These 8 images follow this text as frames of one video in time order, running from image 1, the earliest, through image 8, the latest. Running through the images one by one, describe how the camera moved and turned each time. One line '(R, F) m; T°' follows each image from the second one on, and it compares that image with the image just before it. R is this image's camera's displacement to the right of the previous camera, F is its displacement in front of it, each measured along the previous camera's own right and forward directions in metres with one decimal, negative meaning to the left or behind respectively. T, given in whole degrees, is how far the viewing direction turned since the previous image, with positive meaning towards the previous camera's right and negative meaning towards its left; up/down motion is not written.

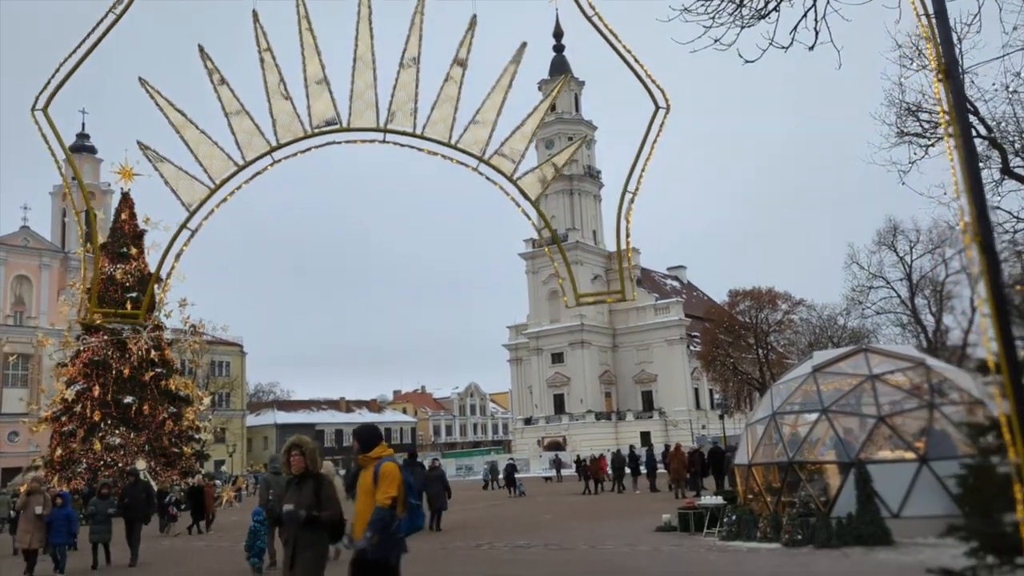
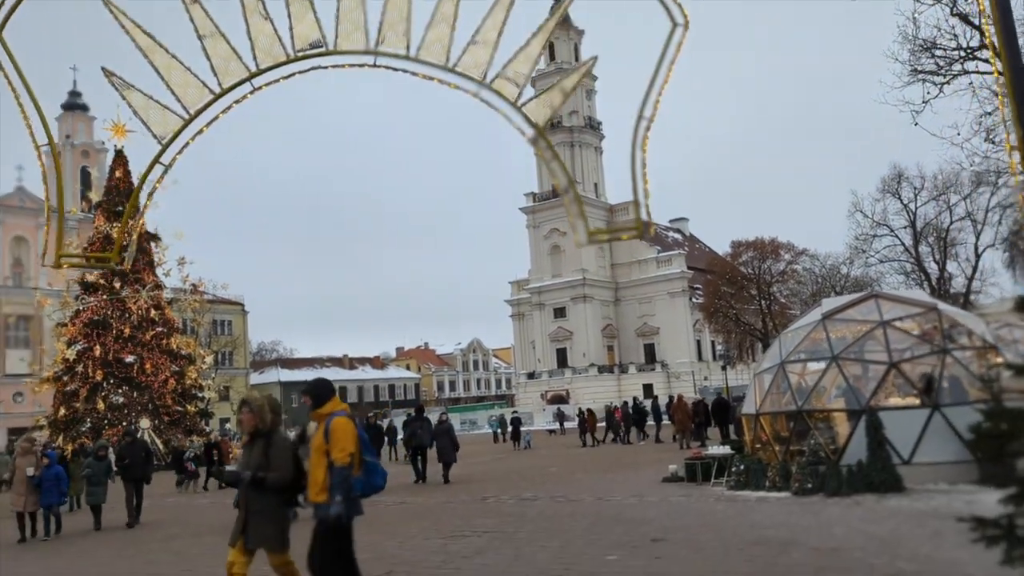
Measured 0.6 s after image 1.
(0.0, +0.3) m; 0°
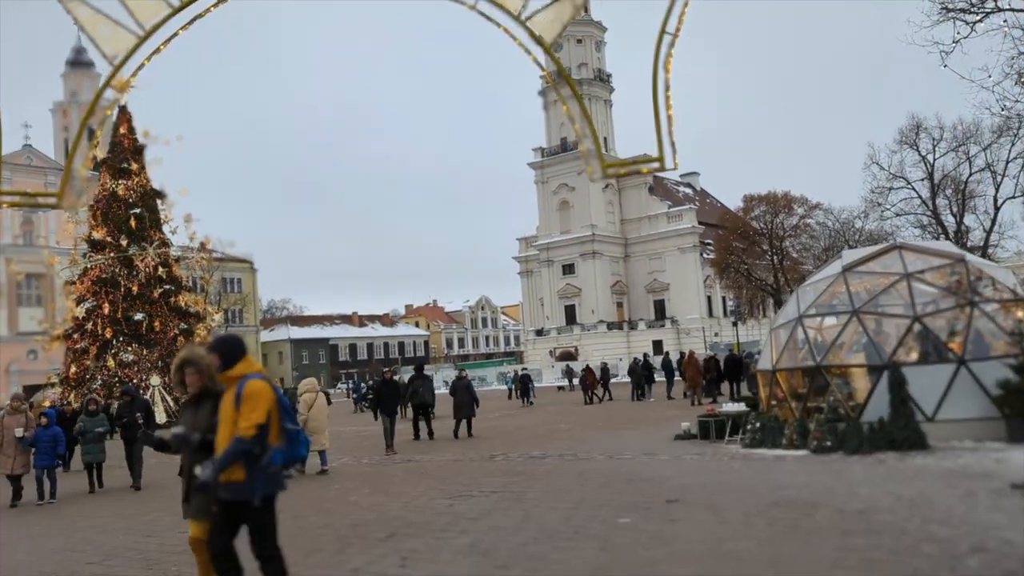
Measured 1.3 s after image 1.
(0.0, +0.5) m; -1°
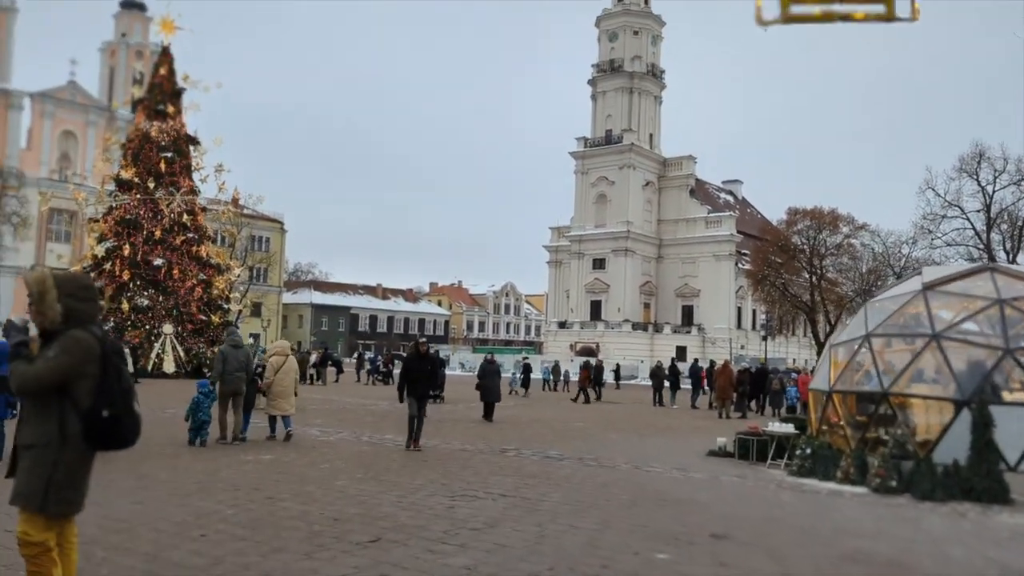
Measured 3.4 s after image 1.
(-0.1, +1.4) m; -2°
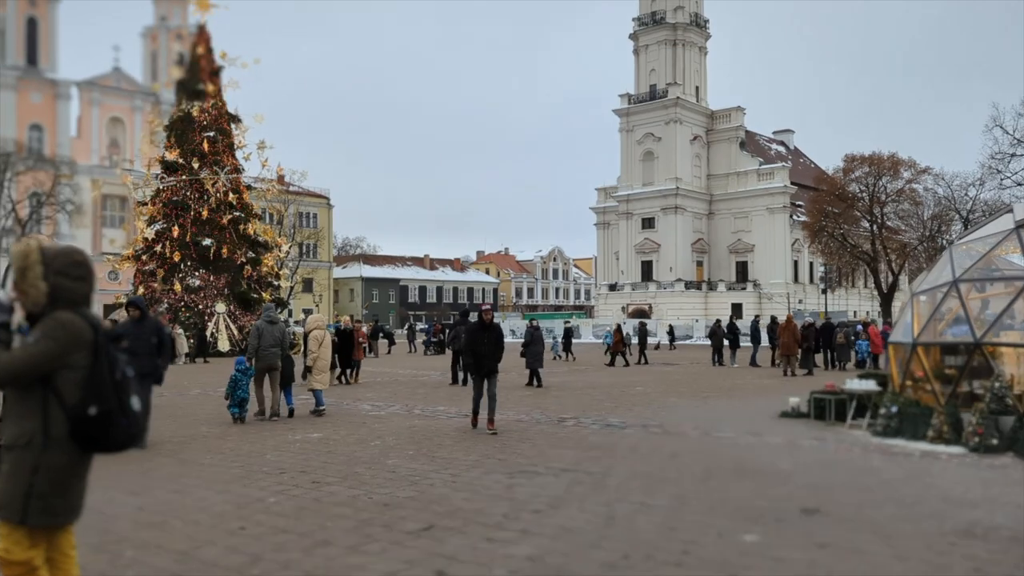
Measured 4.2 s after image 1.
(0.0, +0.7) m; -3°
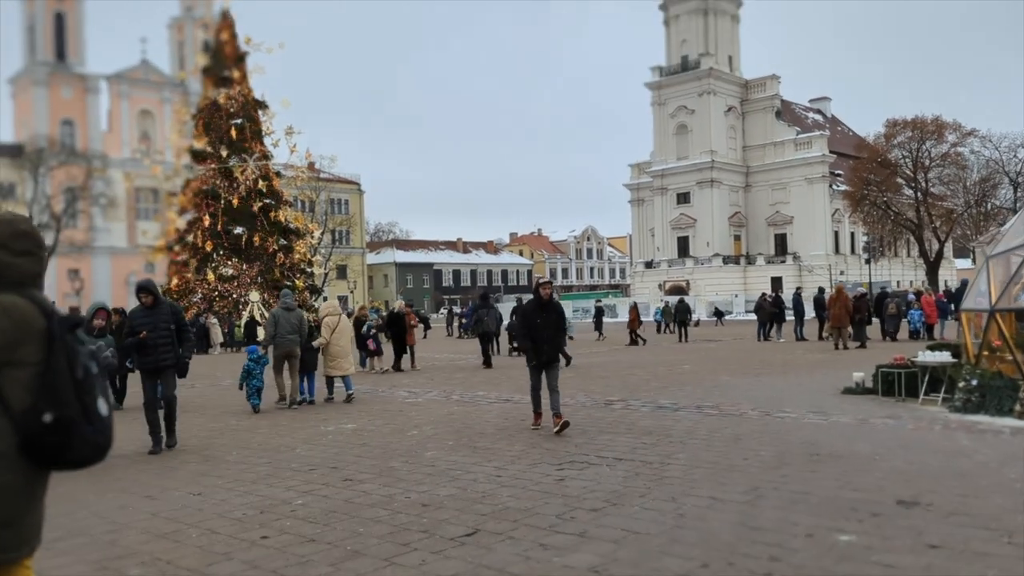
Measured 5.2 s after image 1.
(-0.1, +0.7) m; -2°
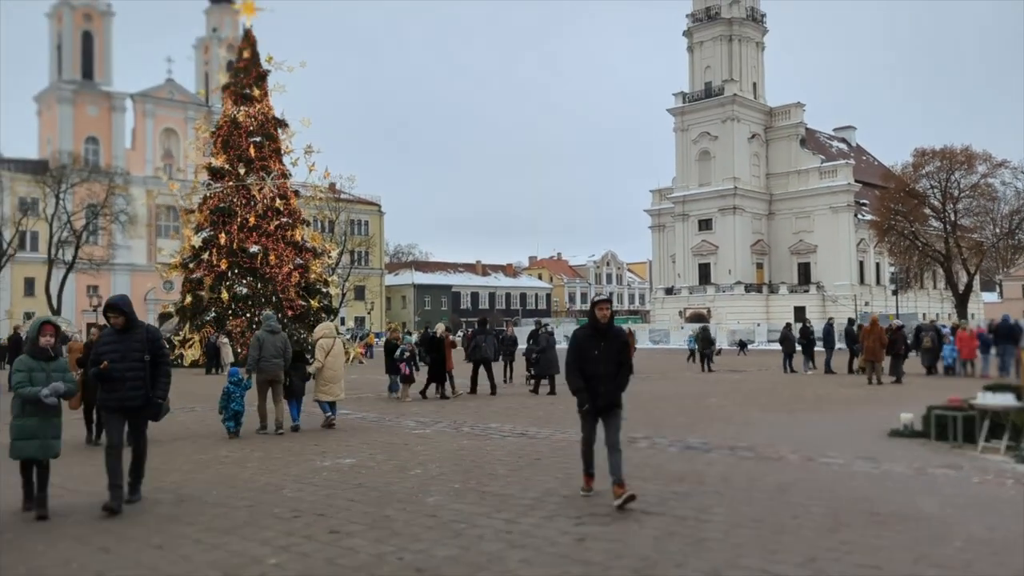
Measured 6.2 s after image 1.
(0.0, +0.9) m; -1°
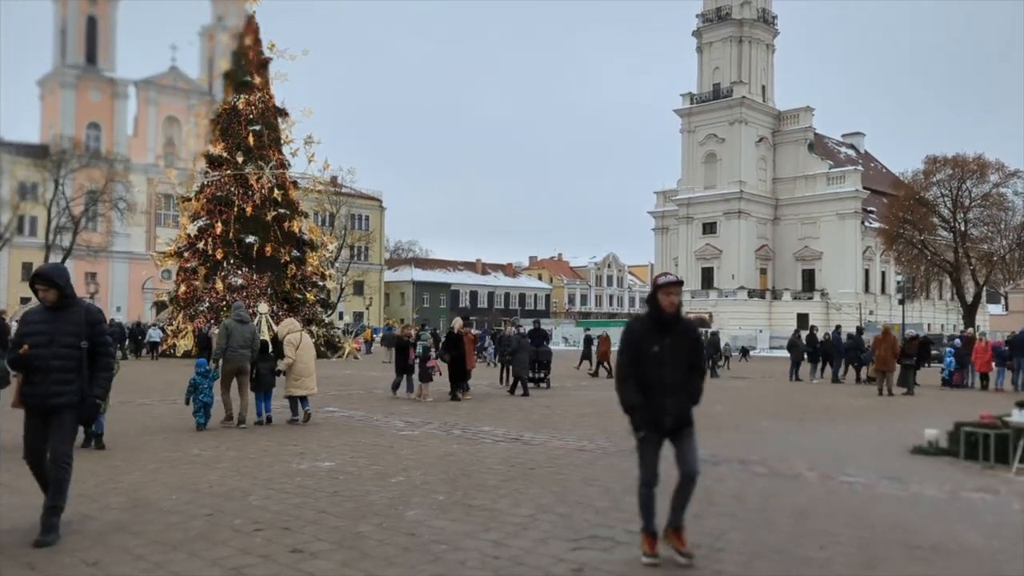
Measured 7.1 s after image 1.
(0.0, +0.8) m; 0°
